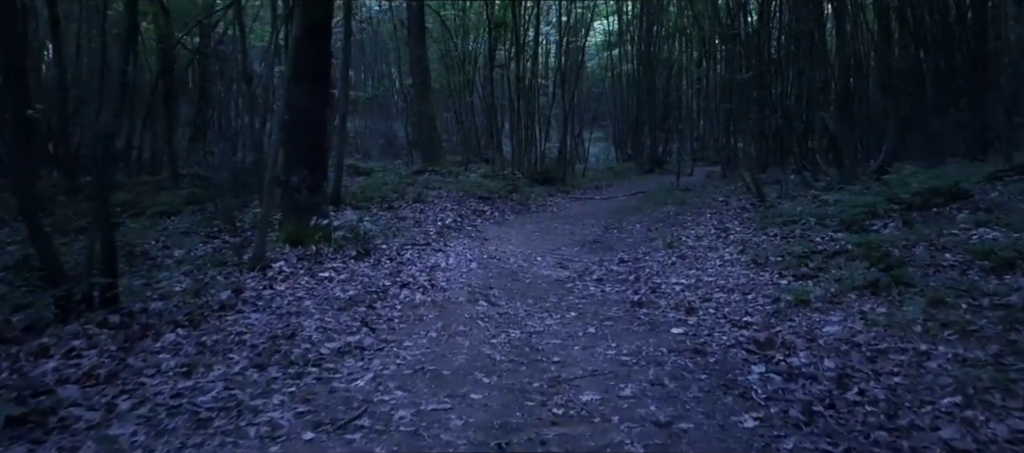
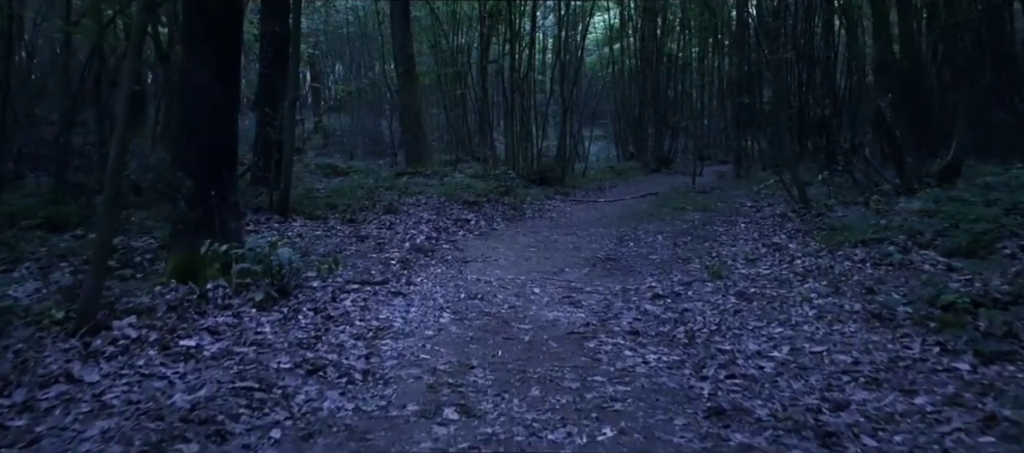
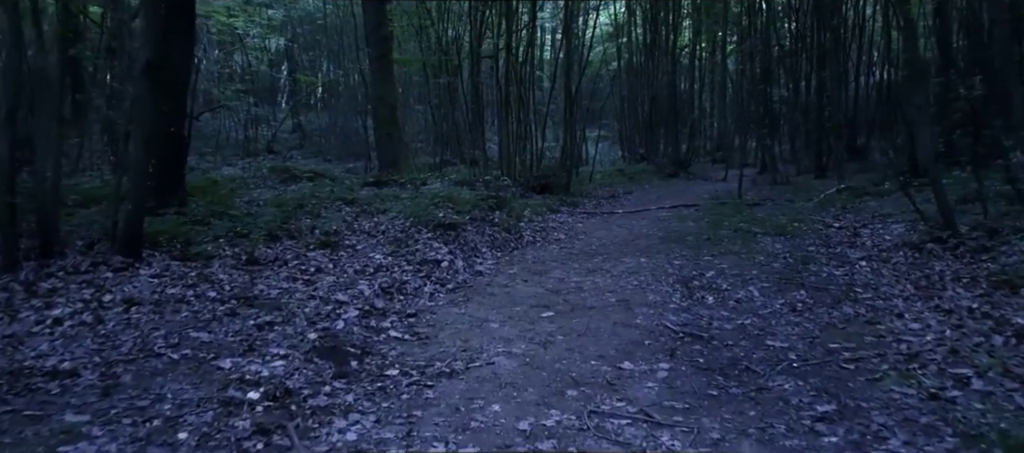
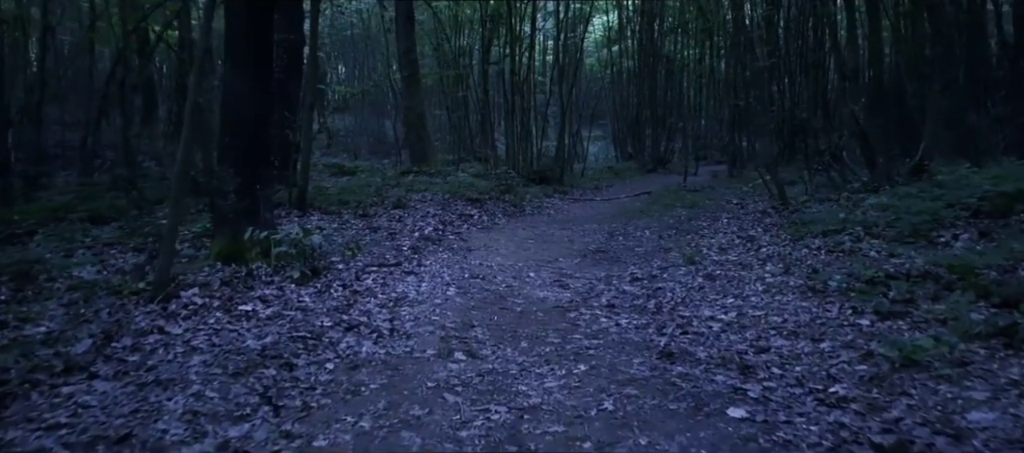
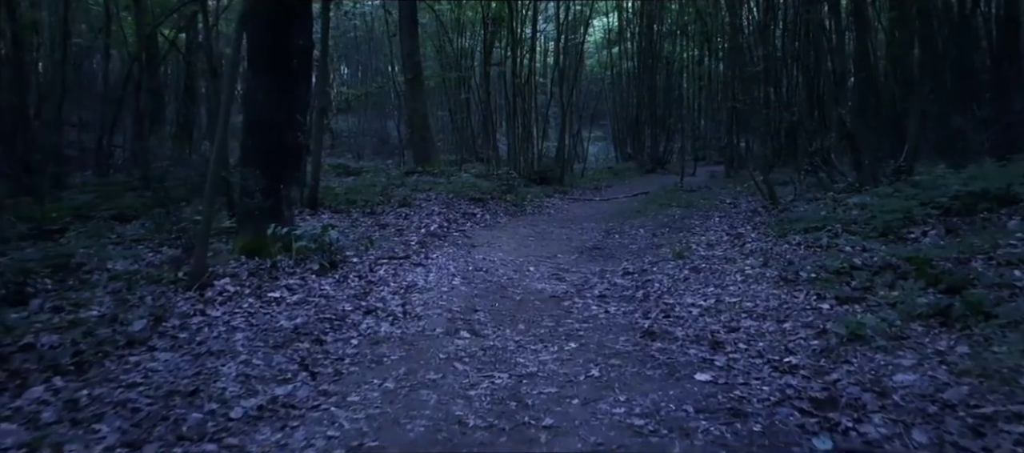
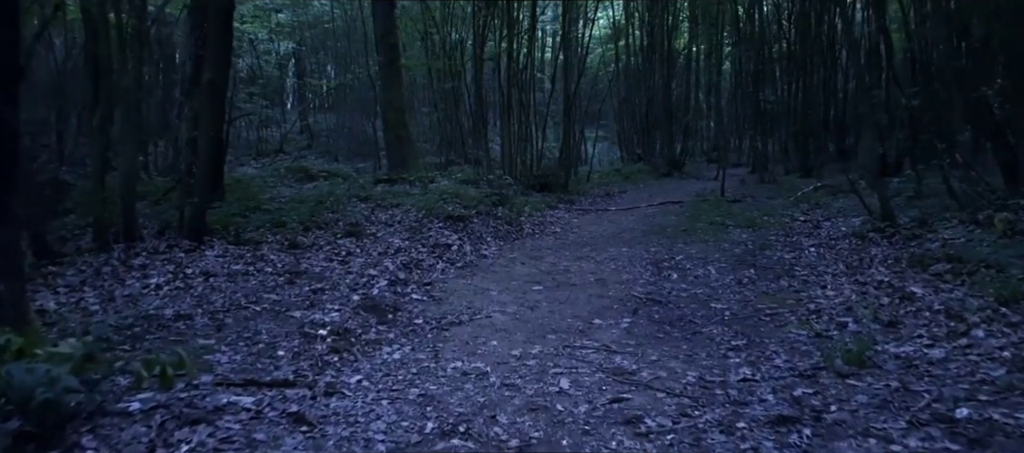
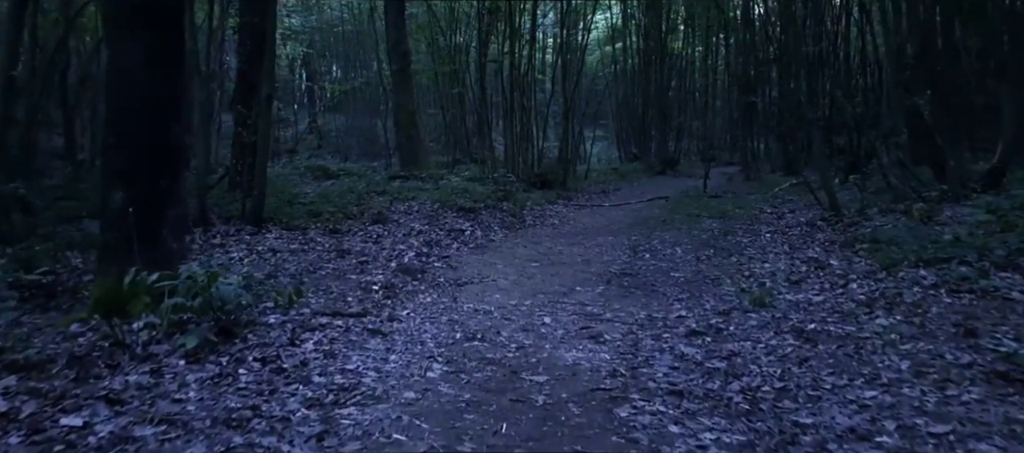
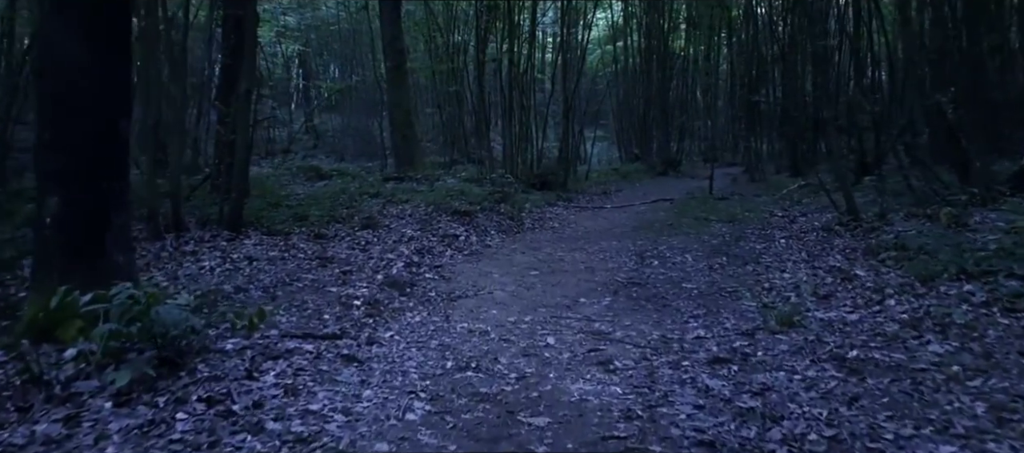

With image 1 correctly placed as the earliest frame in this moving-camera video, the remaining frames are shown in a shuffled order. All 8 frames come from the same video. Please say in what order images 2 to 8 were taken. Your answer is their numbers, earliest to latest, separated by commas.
5, 4, 2, 7, 8, 6, 3
